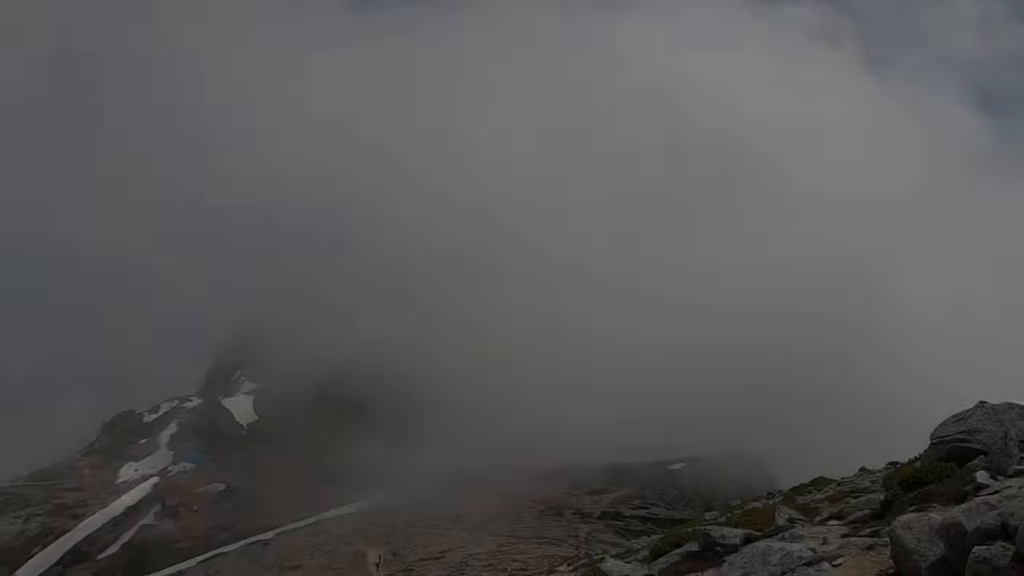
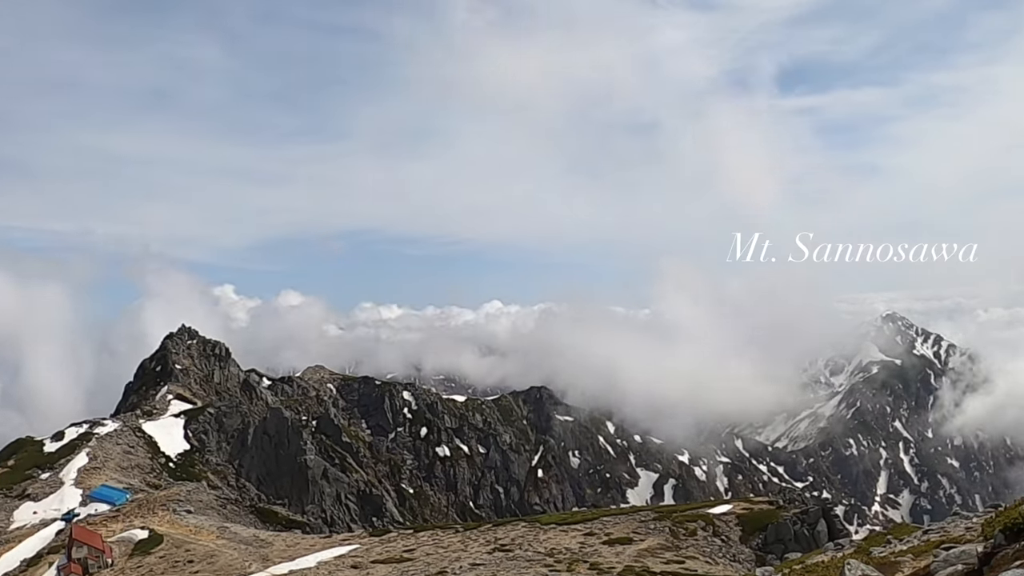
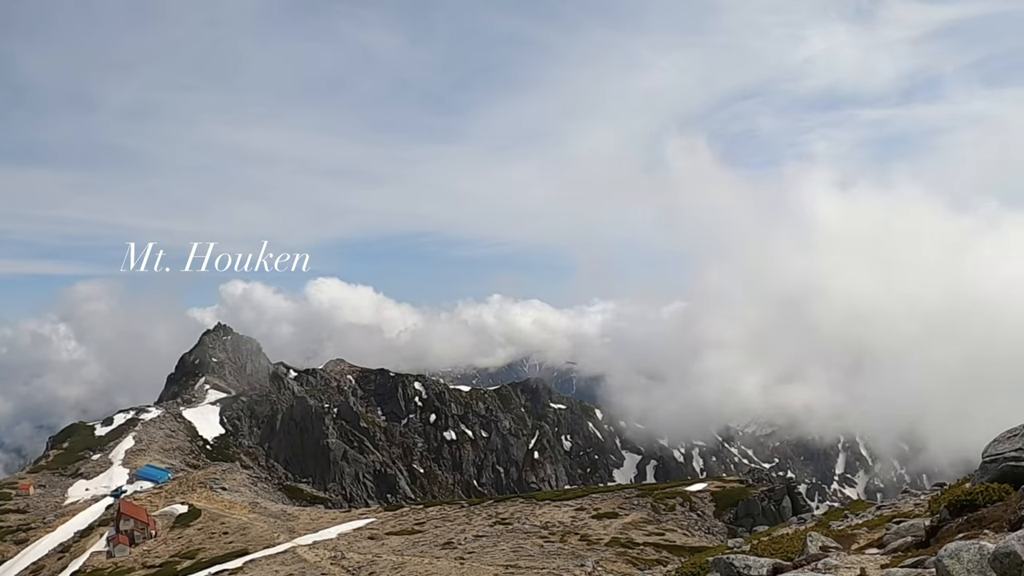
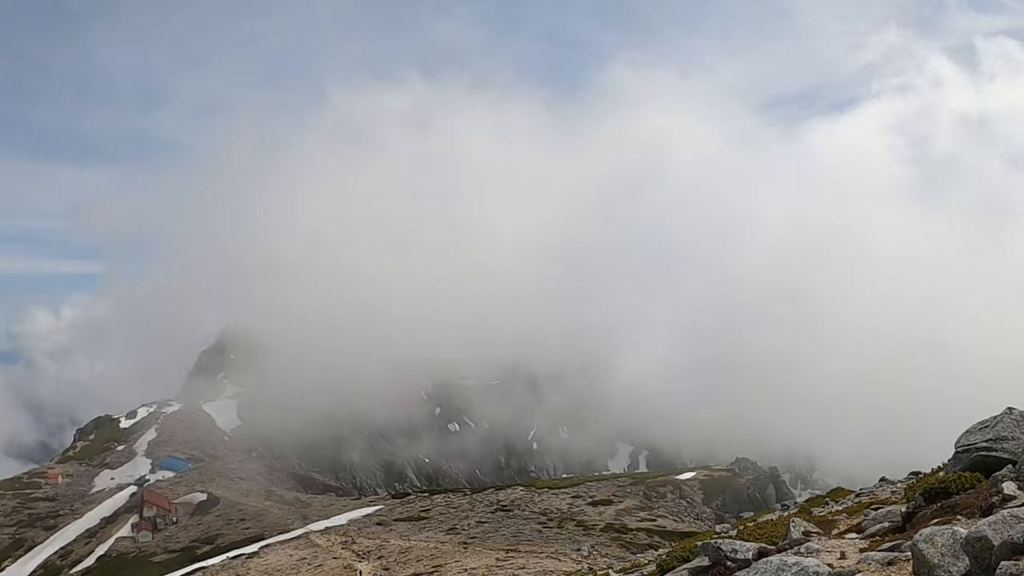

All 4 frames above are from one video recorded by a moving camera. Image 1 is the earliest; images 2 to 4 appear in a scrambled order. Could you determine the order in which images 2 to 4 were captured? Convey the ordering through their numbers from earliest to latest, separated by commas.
4, 3, 2
